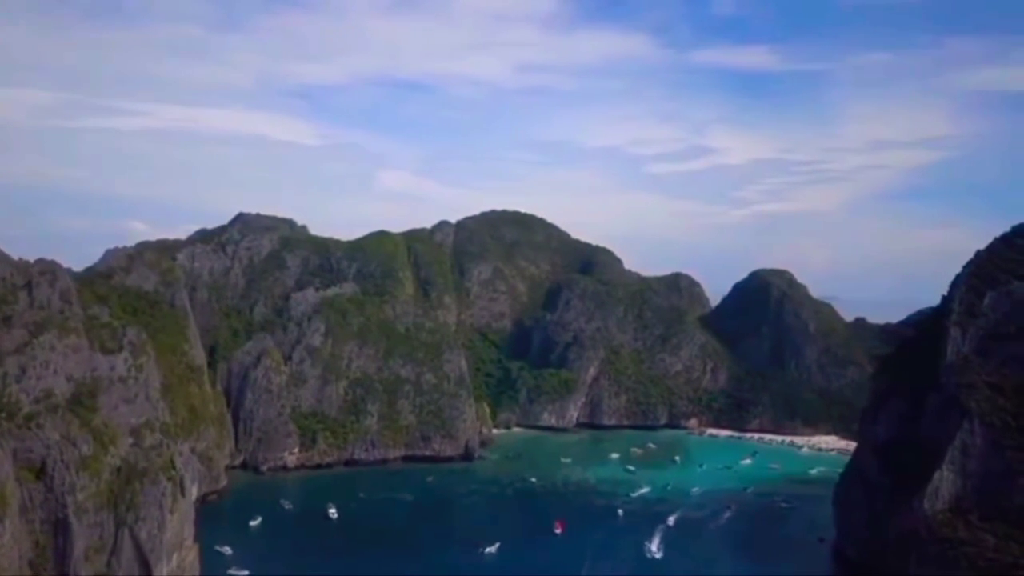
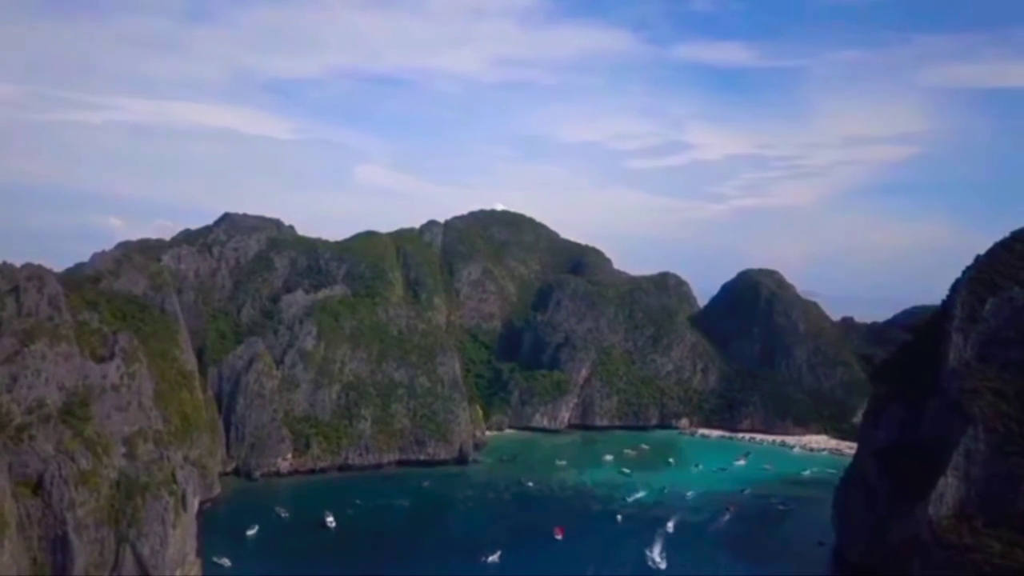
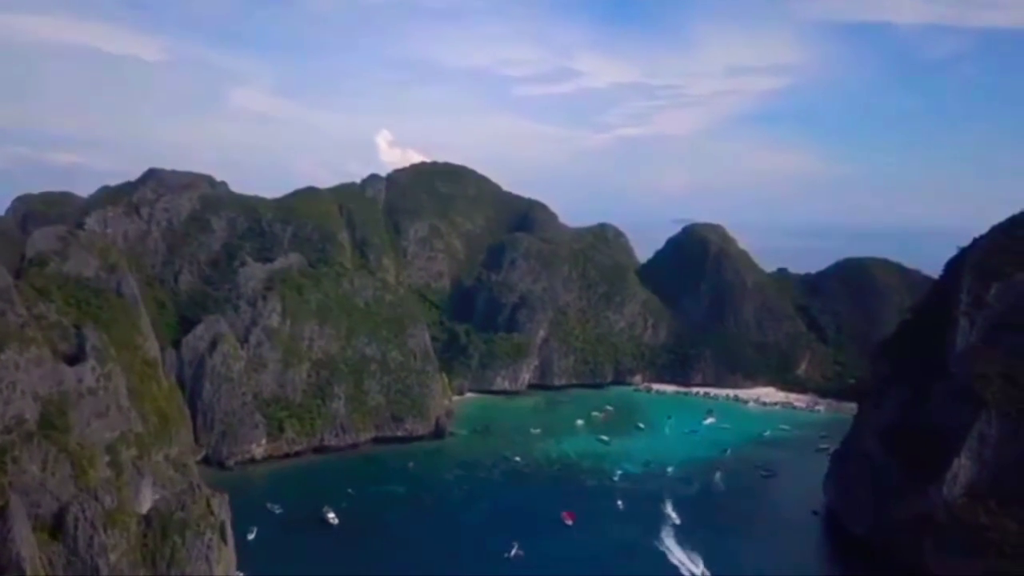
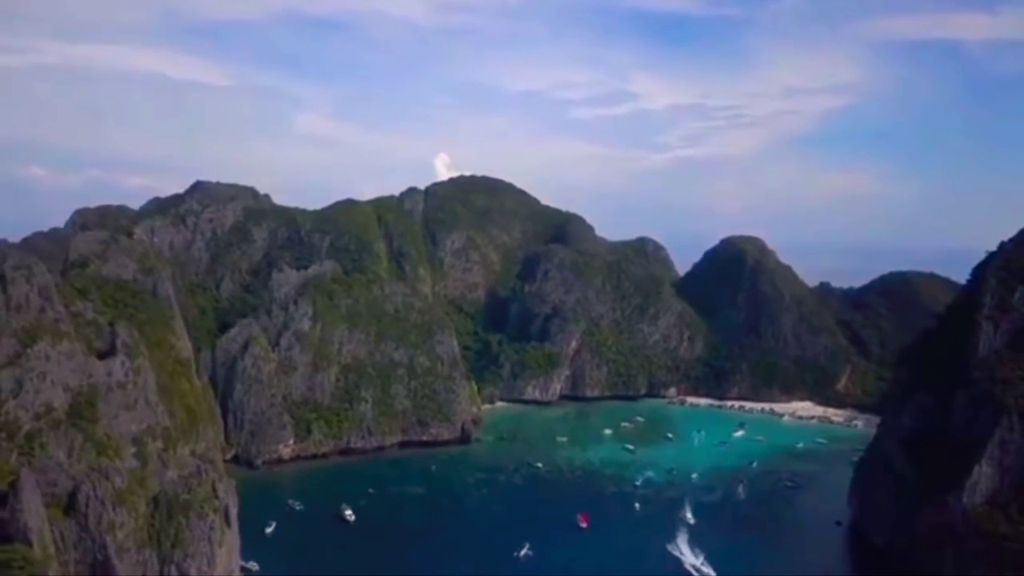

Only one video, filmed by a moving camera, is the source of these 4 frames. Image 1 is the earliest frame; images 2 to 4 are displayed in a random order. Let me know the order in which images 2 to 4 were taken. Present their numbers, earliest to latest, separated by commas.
2, 4, 3
